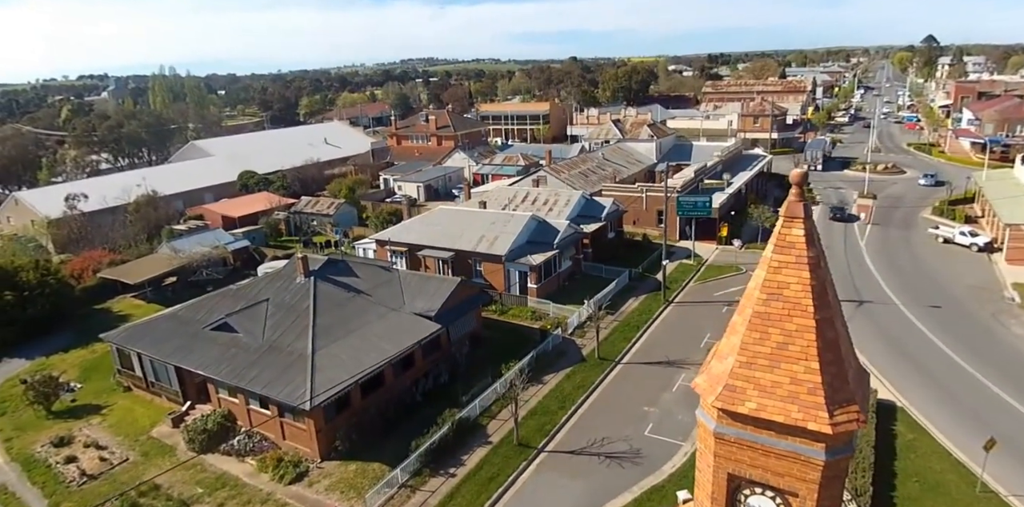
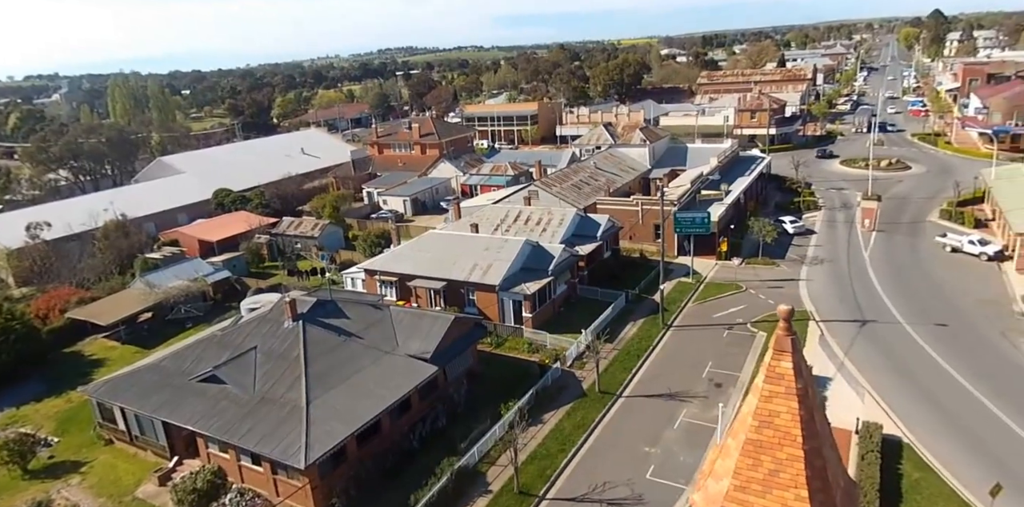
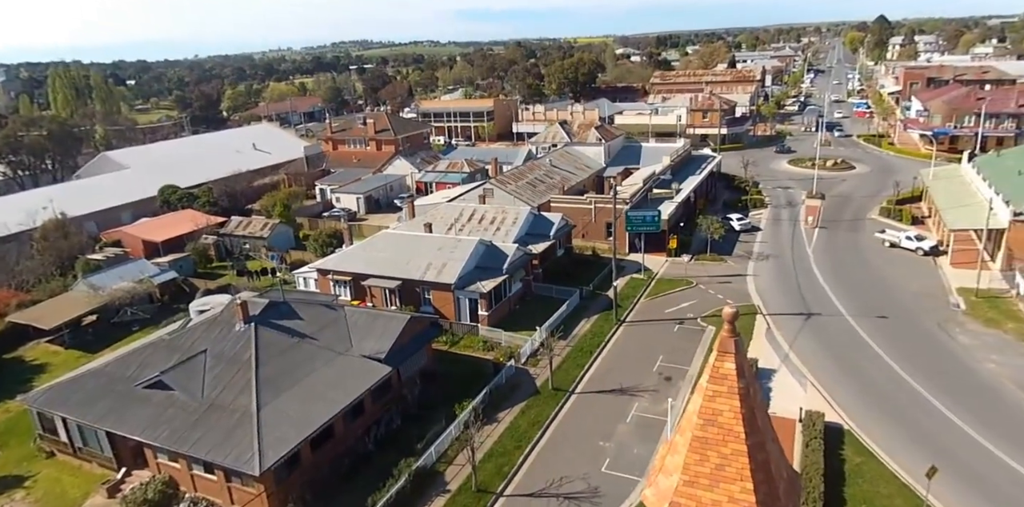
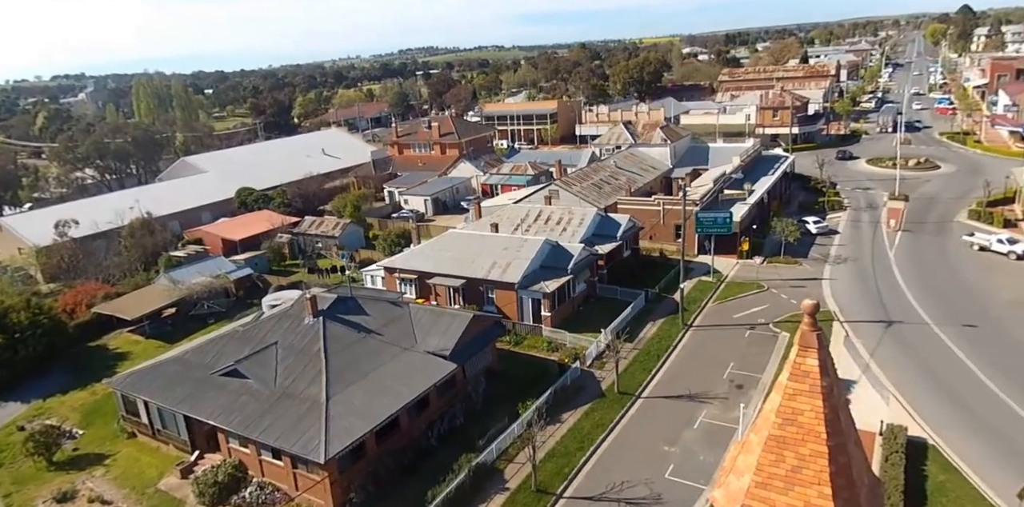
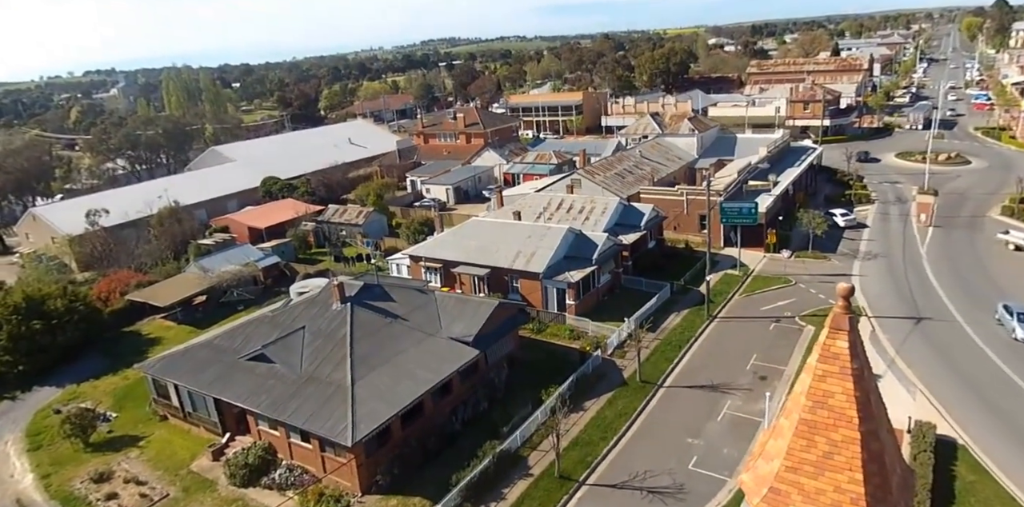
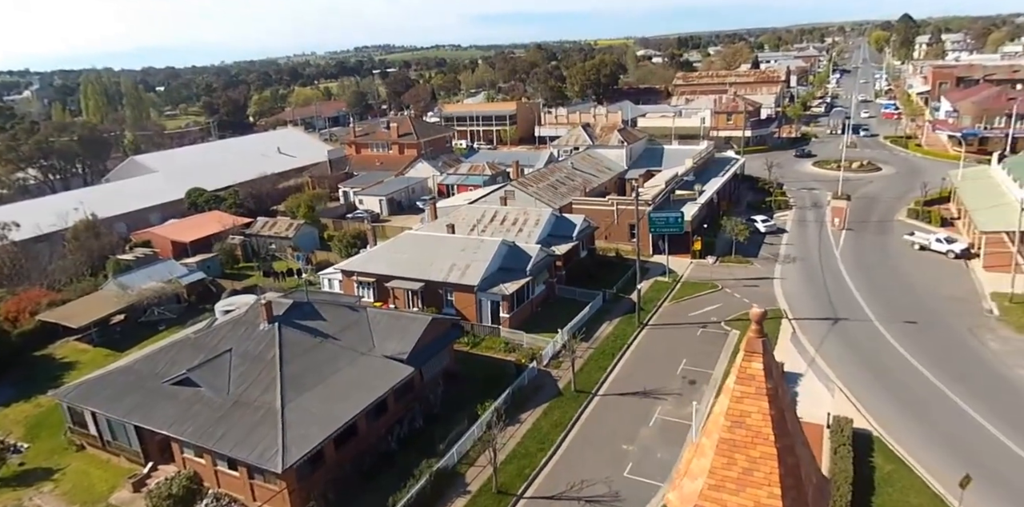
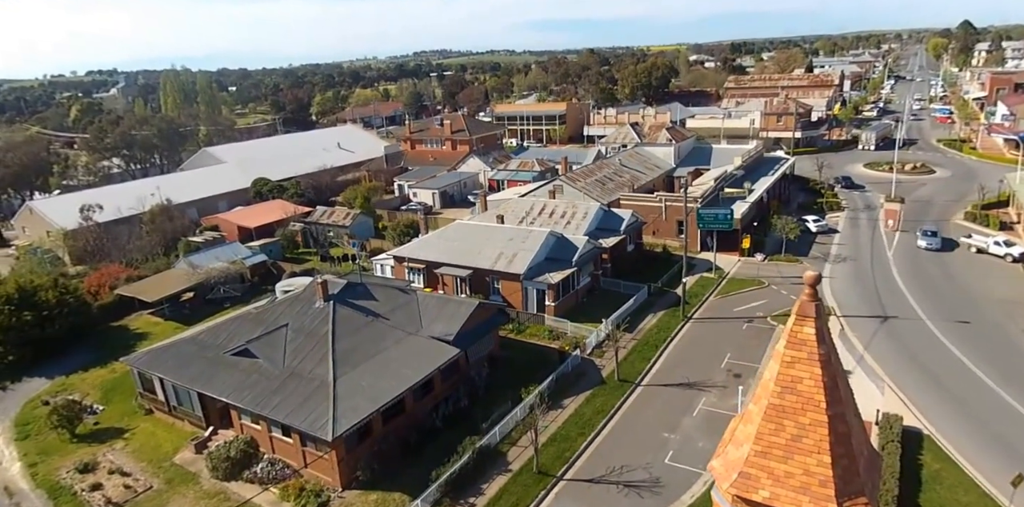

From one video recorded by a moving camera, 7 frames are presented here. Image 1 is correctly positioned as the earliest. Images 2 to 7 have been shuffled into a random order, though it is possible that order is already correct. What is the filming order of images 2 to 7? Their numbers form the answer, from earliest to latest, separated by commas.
7, 5, 4, 2, 6, 3
